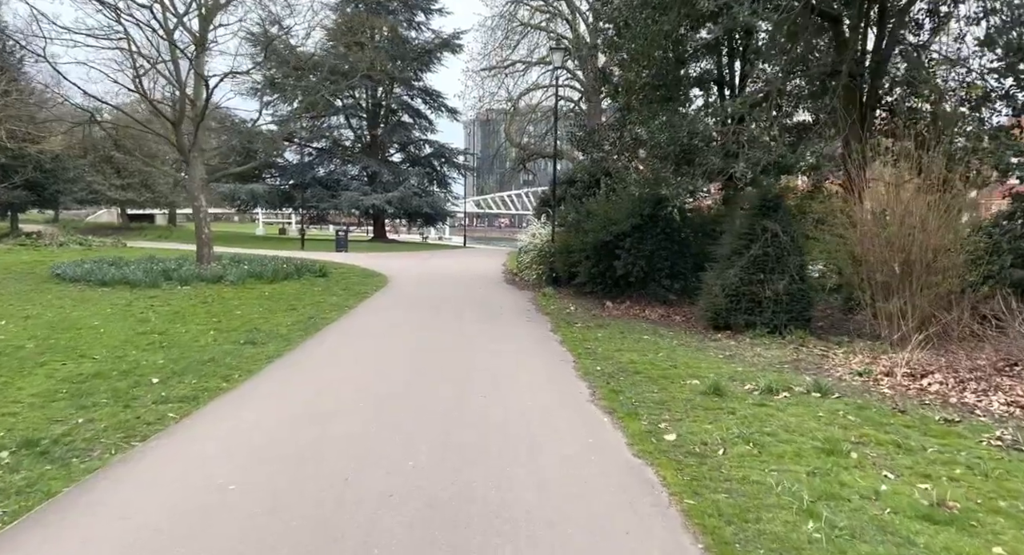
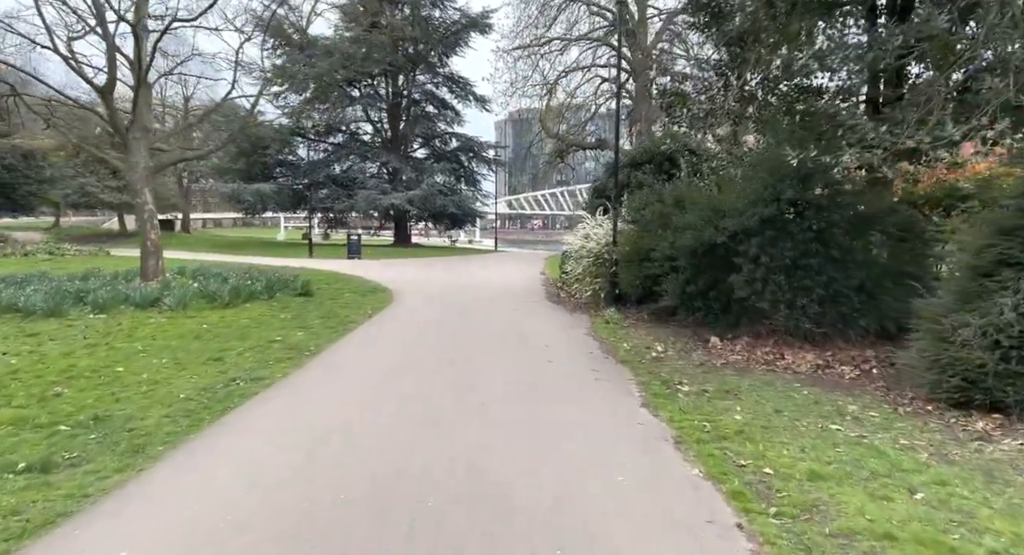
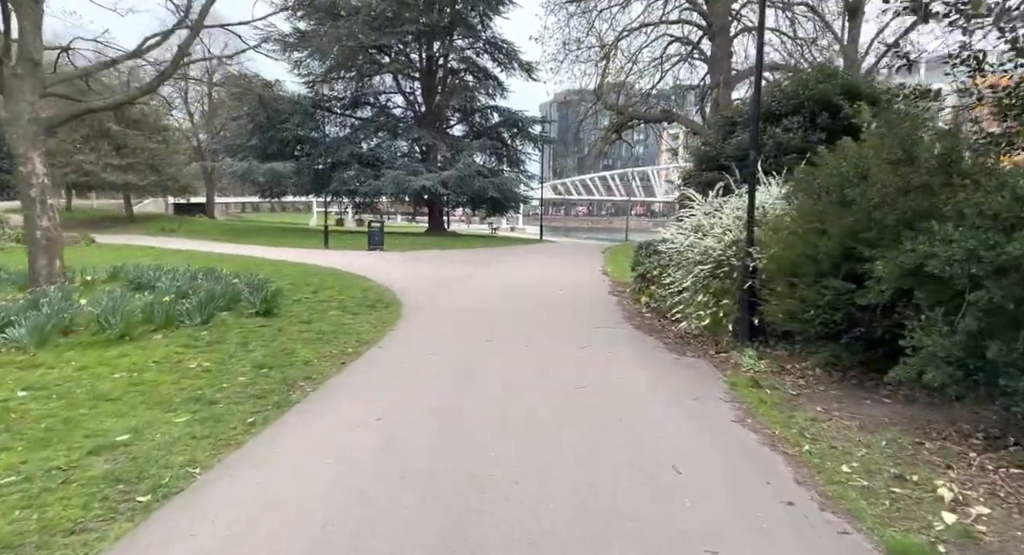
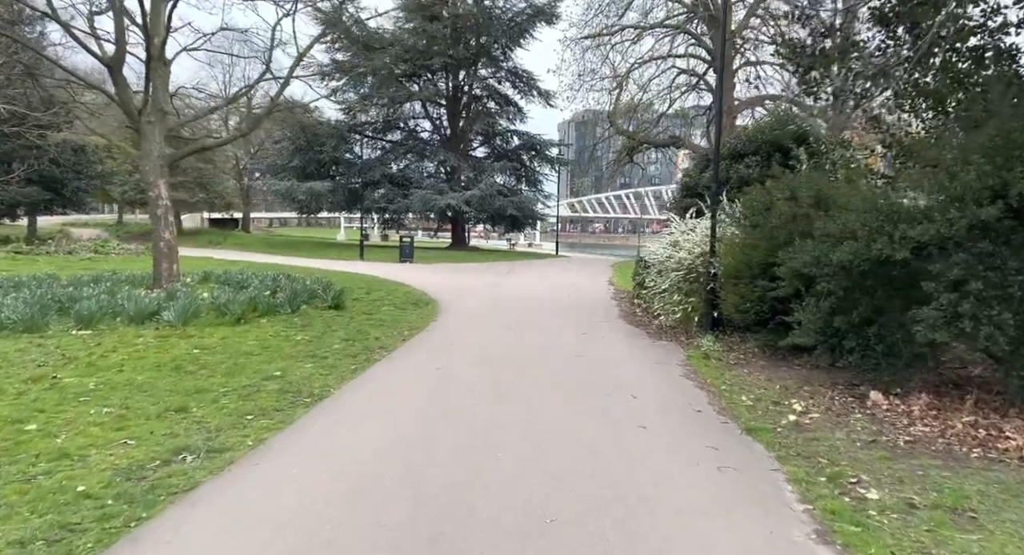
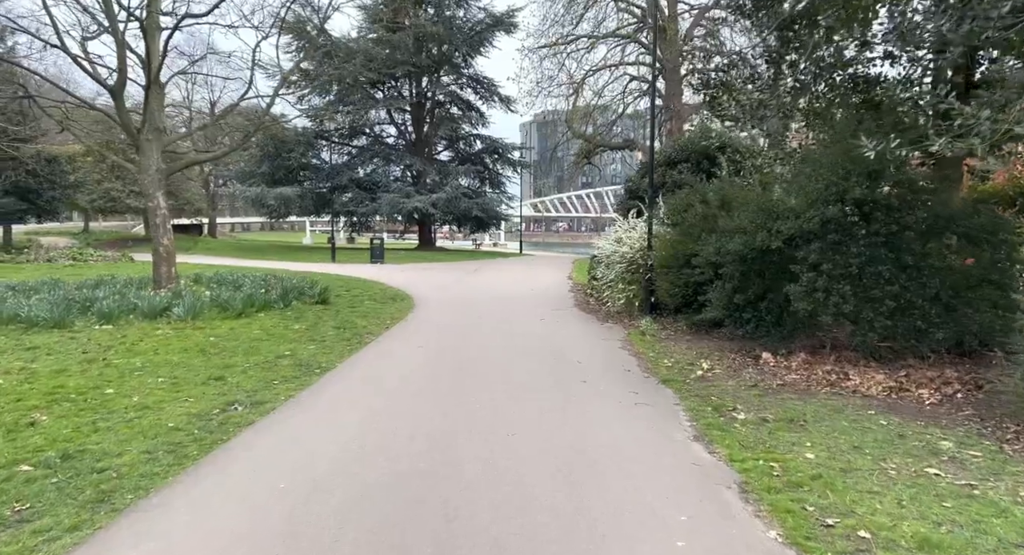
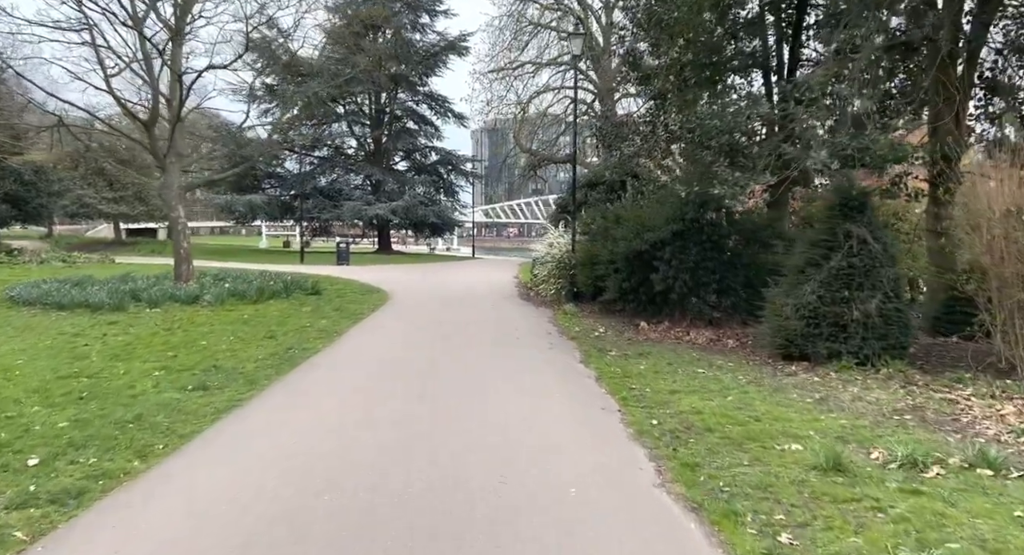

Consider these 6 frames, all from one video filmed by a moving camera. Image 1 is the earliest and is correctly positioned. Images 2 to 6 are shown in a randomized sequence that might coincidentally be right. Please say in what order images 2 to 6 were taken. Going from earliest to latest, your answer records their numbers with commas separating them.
6, 2, 5, 4, 3
